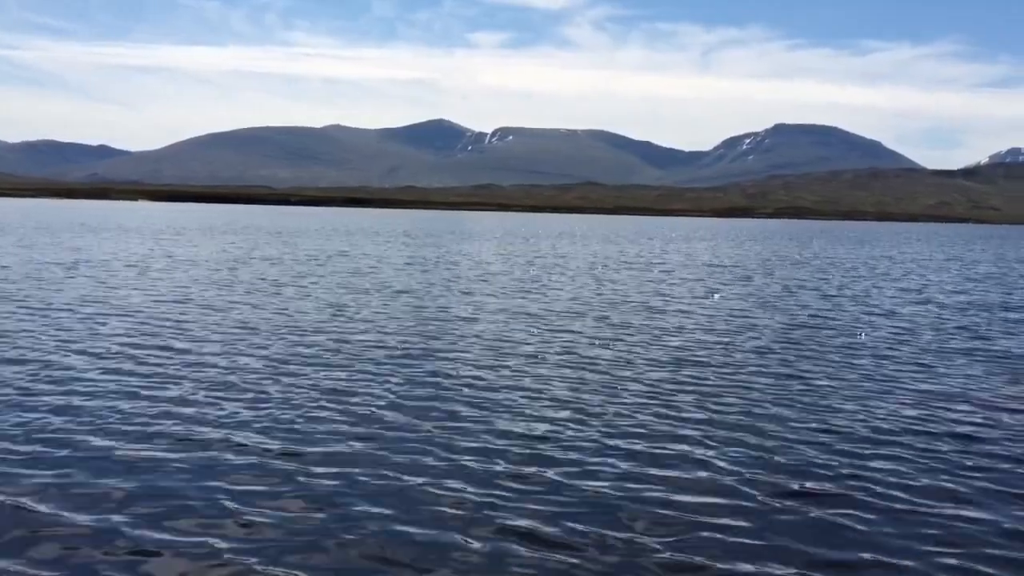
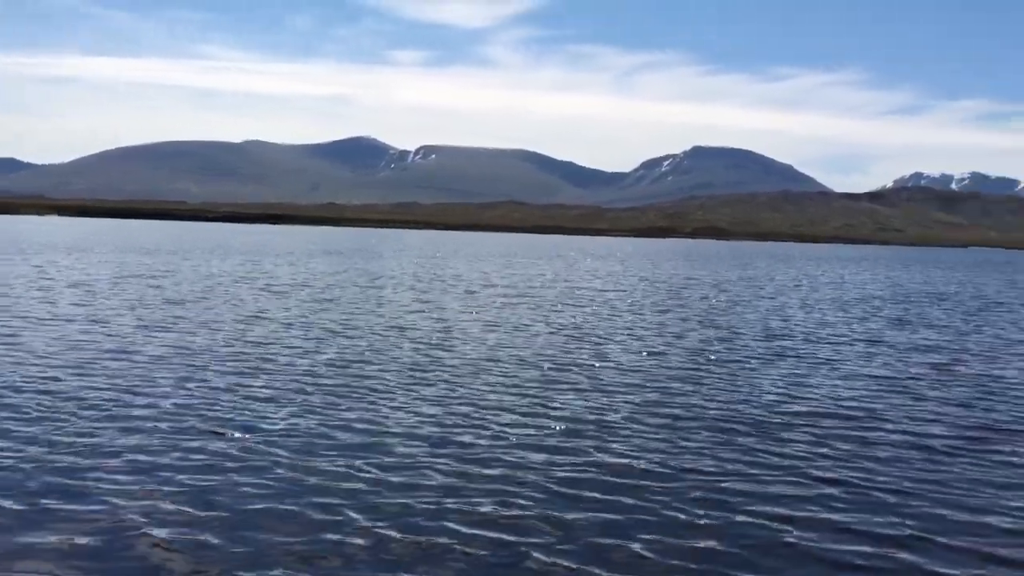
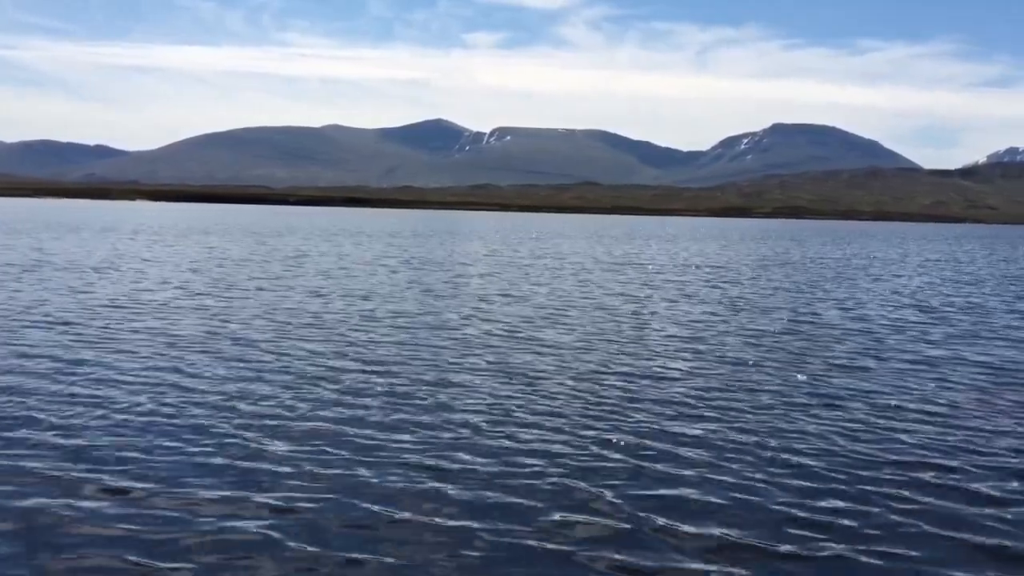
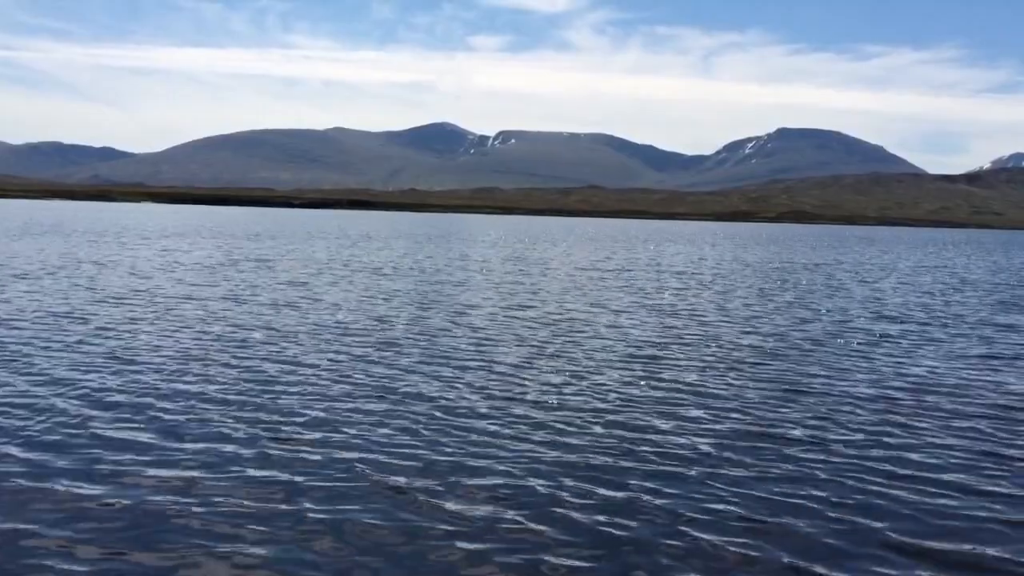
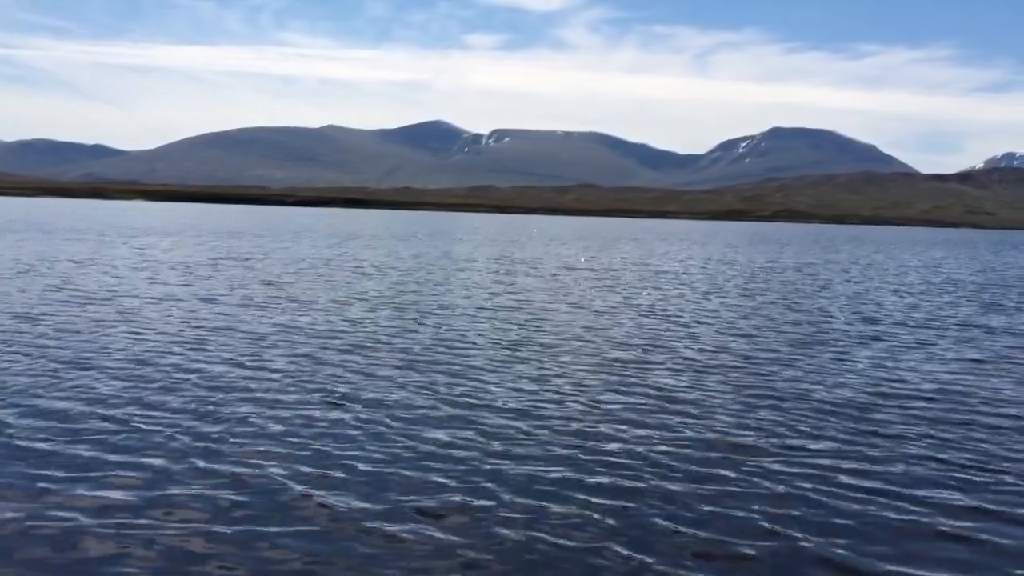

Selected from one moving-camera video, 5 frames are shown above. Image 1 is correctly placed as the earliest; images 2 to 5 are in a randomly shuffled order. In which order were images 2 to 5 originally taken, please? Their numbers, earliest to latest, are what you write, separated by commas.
3, 4, 5, 2
